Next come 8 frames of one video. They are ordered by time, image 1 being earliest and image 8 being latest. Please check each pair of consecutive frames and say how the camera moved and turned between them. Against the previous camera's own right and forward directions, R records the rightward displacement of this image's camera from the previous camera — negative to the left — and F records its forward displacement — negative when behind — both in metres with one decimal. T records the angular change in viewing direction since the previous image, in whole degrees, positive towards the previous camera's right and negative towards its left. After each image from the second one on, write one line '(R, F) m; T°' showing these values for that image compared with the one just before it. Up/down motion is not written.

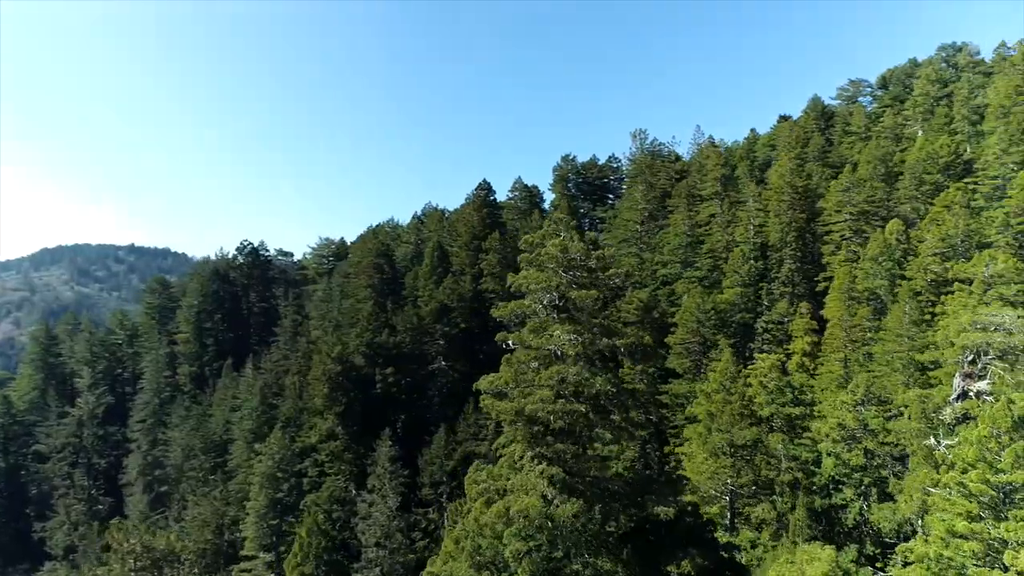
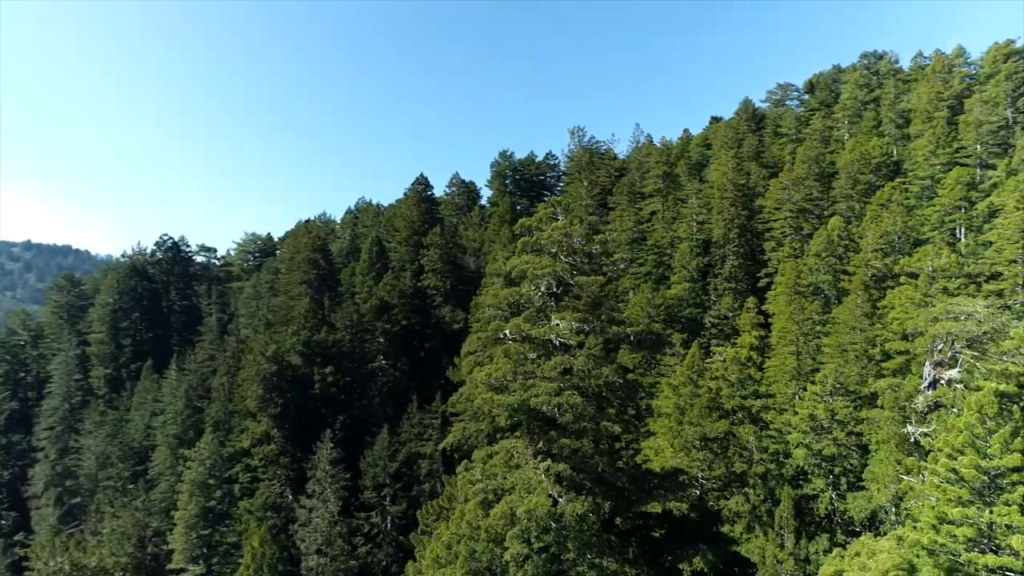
(-1.5, +1.0) m; +6°
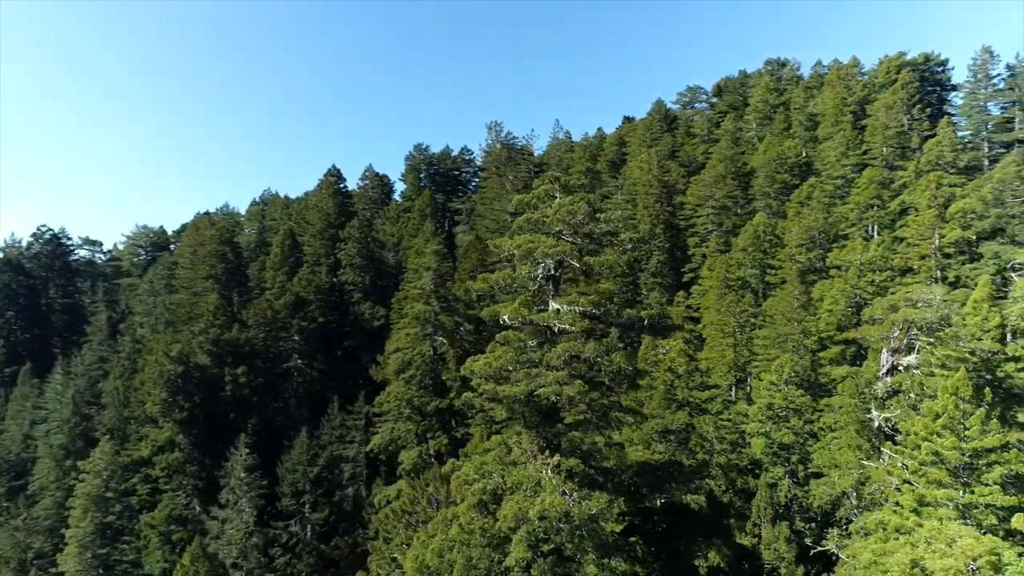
(-1.9, +1.3) m; +8°
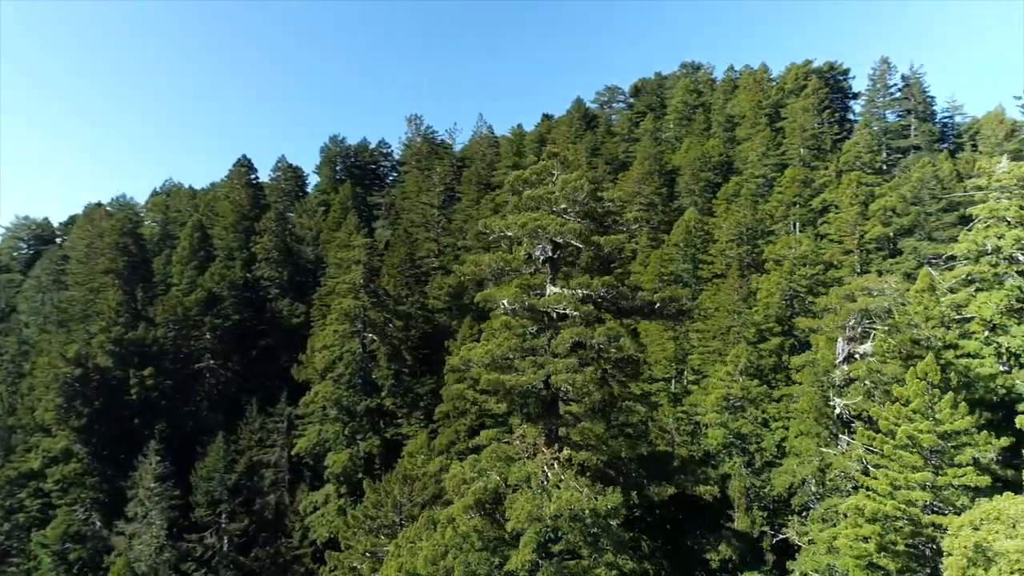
(-1.6, +1.1) m; +8°
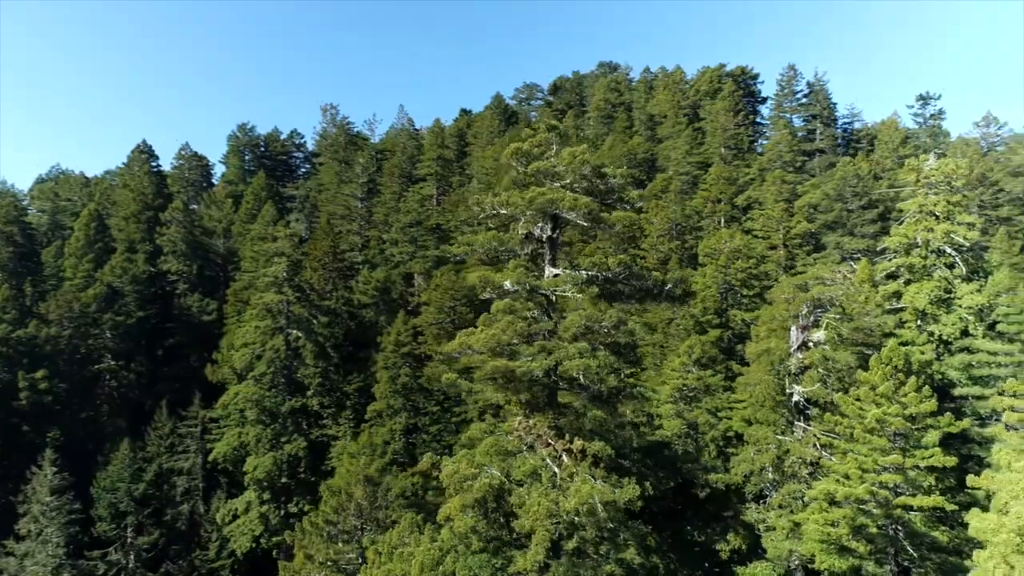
(-1.6, +1.0) m; +8°
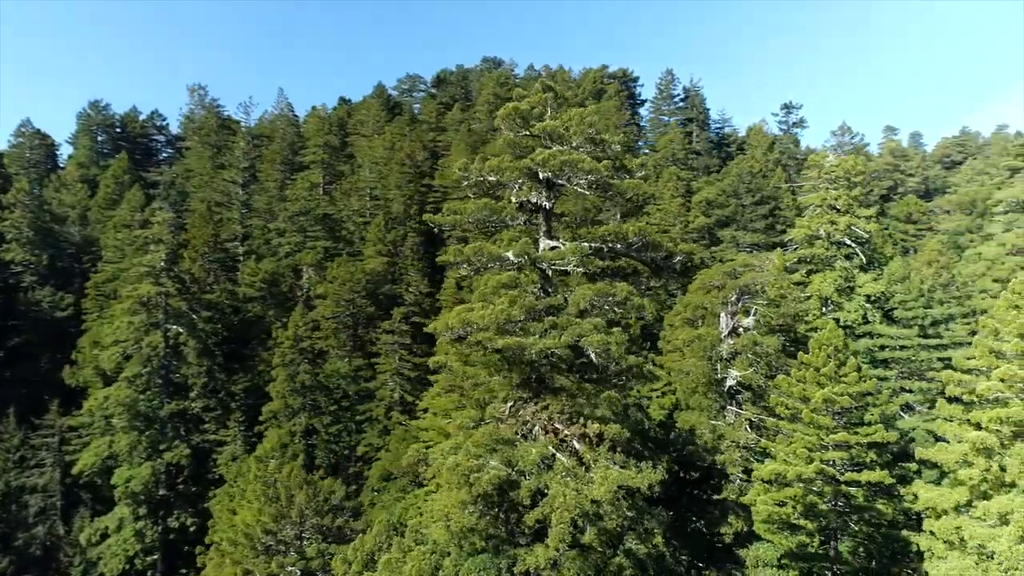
(-2.0, +1.2) m; +11°
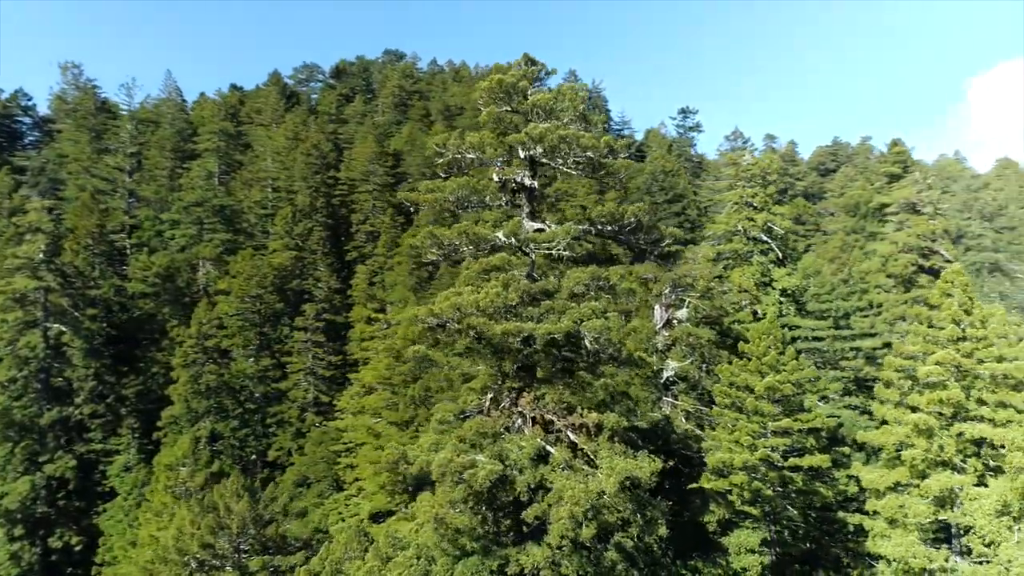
(-1.3, +0.7) m; +9°
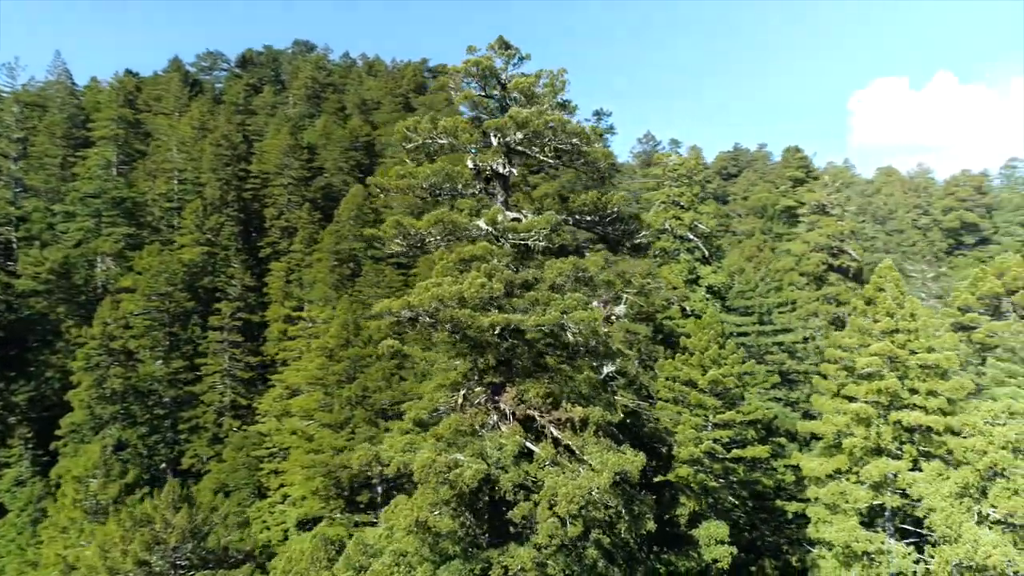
(-1.0, +0.4) m; +7°
